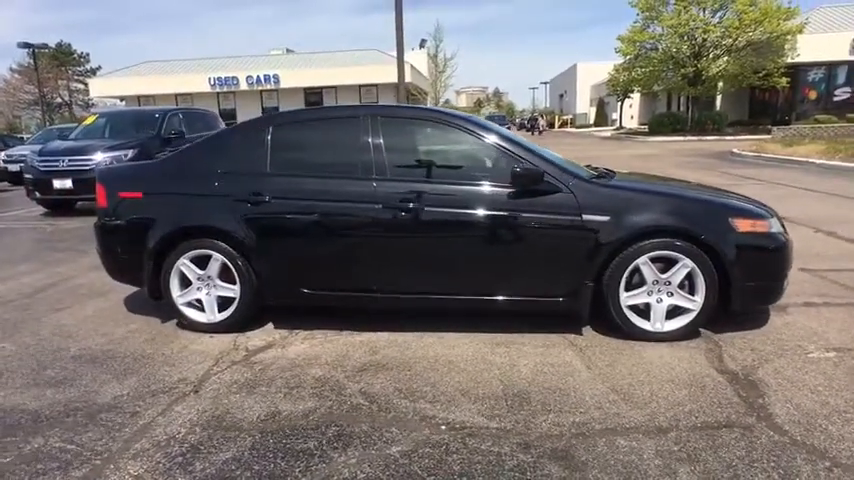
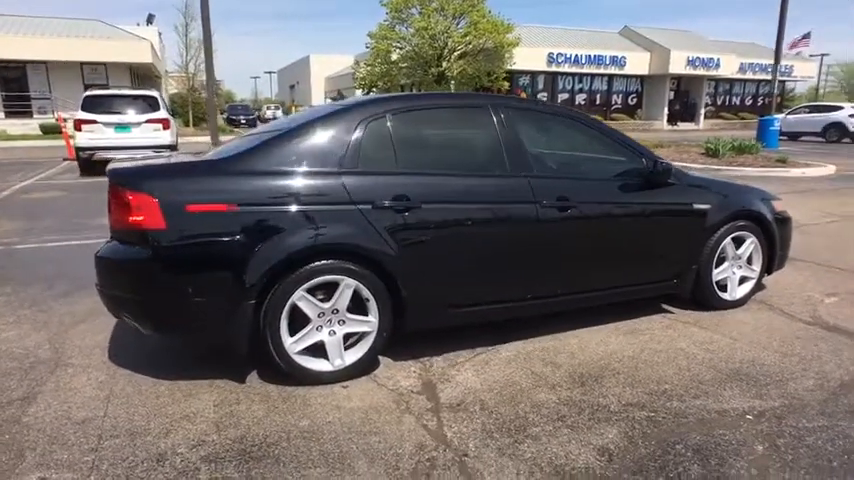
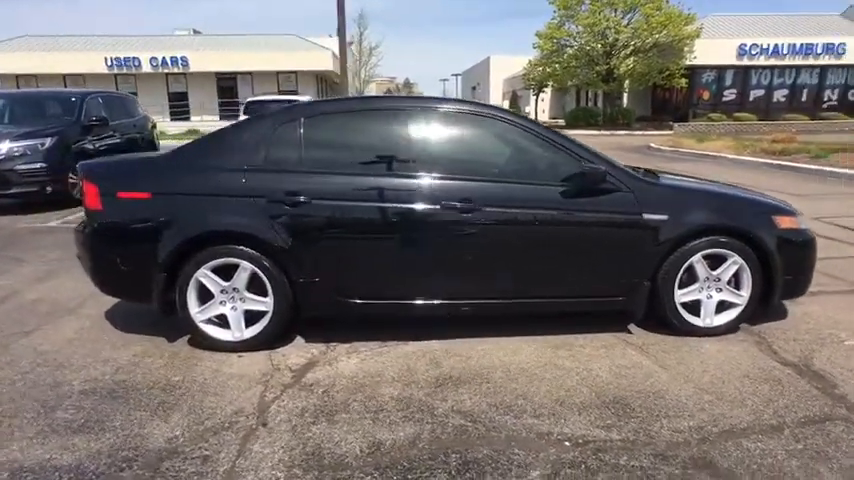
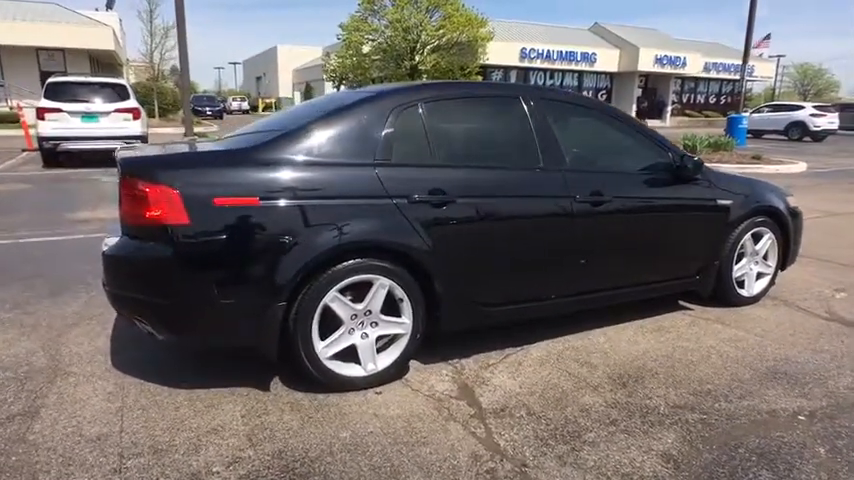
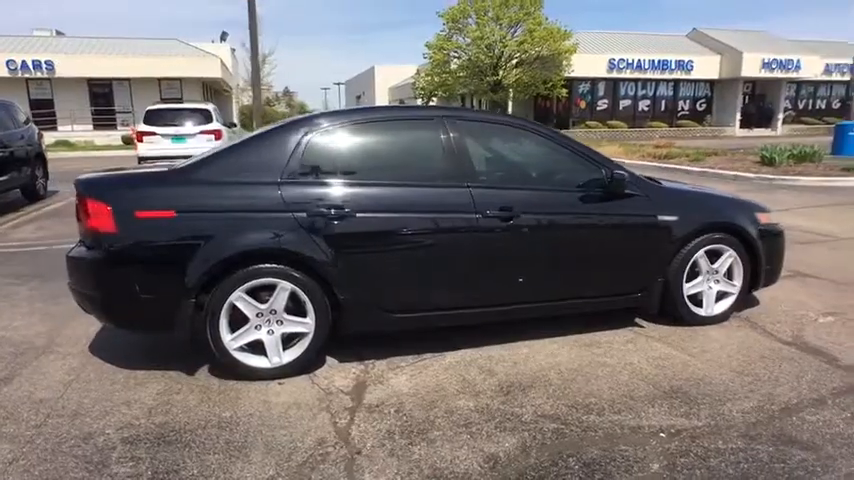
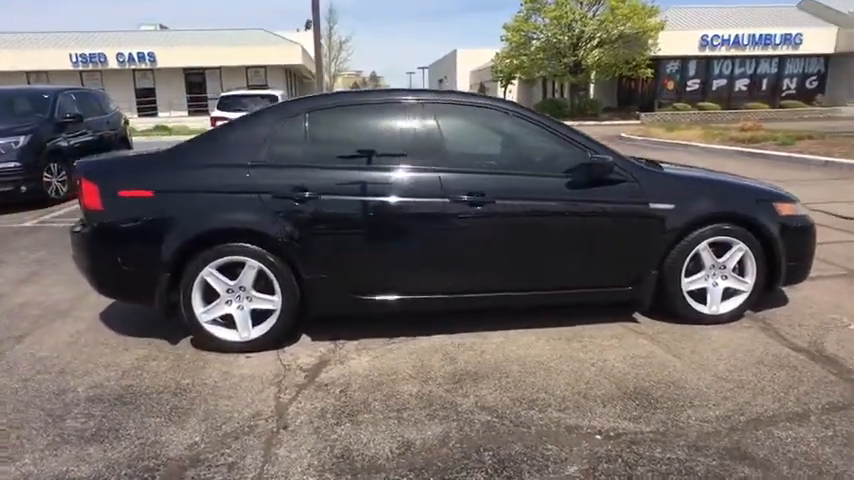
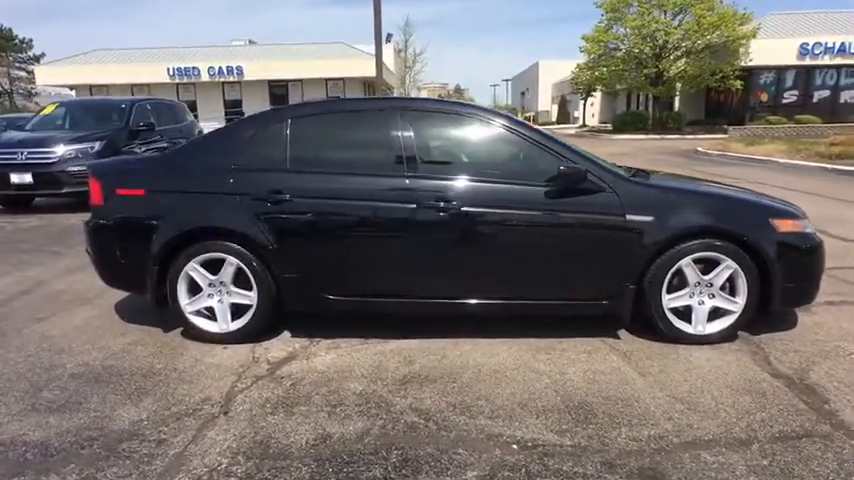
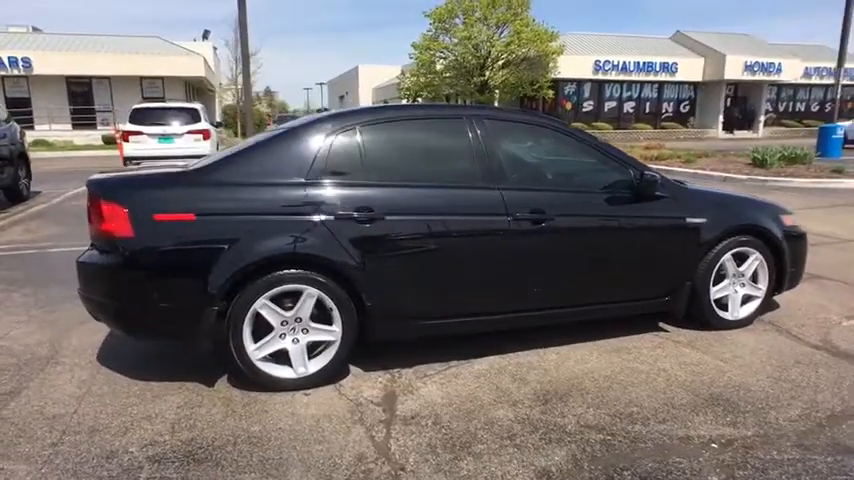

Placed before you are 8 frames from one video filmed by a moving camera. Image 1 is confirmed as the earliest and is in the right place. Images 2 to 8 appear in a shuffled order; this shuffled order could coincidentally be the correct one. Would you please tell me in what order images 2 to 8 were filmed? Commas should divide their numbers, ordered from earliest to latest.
7, 3, 6, 5, 8, 2, 4
